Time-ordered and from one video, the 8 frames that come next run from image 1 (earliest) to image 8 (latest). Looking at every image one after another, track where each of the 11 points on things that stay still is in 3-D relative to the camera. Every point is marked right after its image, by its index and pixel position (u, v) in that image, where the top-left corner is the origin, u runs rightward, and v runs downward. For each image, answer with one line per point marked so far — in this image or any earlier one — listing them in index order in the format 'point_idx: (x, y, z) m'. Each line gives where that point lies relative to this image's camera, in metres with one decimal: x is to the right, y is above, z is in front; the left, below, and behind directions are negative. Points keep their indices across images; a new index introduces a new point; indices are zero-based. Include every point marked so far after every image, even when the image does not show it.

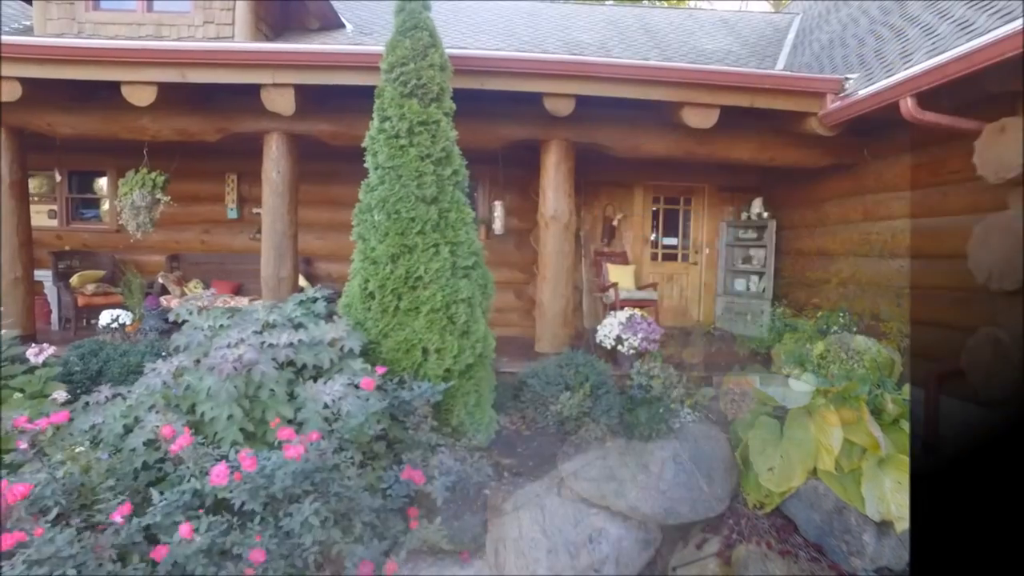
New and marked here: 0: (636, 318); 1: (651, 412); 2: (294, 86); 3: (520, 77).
0: (+1.1, -0.3, +5.2) m
1: (+1.1, -1.0, +4.5) m
2: (-1.6, +1.5, +4.4) m
3: (+0.1, +1.5, +4.3) m
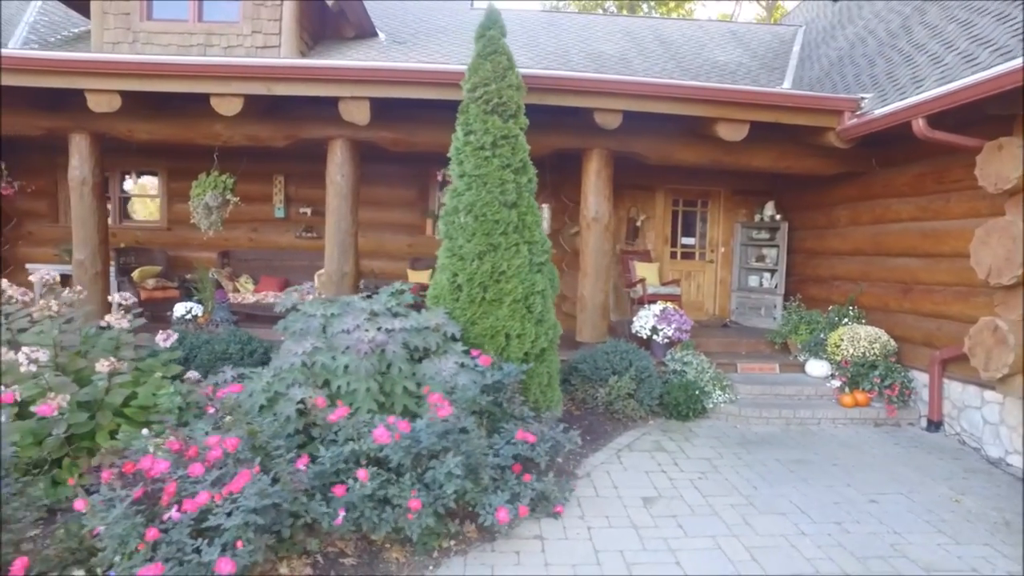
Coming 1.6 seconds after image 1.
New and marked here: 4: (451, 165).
0: (+1.6, -0.2, +5.7) m
1: (+1.5, -0.9, +5.0) m
2: (-1.2, +1.6, +4.8) m
3: (+0.5, +1.6, +4.8) m
4: (-0.3, +0.9, +4.1) m
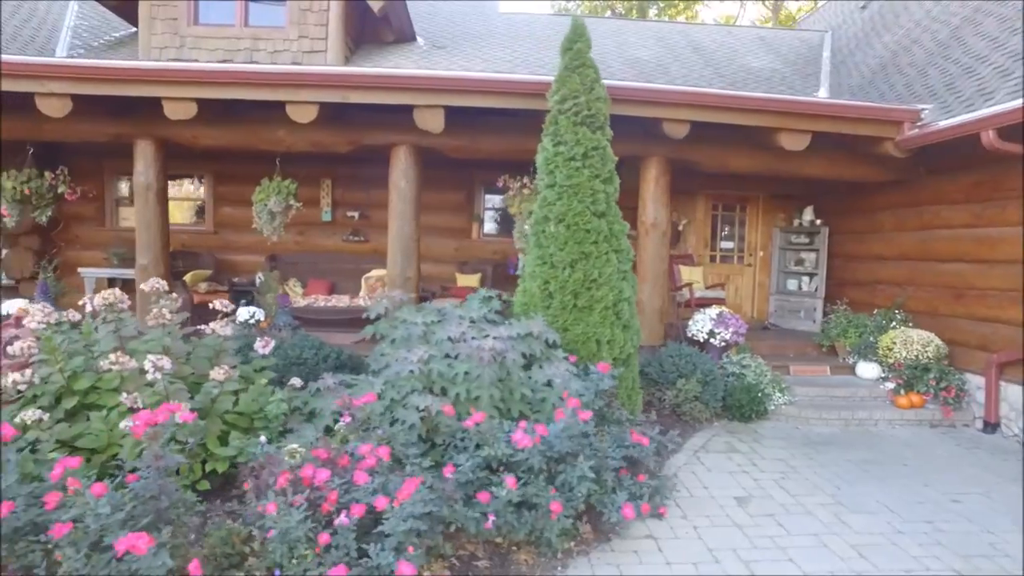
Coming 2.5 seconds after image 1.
0: (+2.1, -0.3, +5.8) m
1: (+2.1, -1.0, +5.1) m
2: (-0.6, +1.5, +4.9) m
3: (+1.1, +1.5, +4.9) m
4: (+0.3, +0.8, +4.2) m
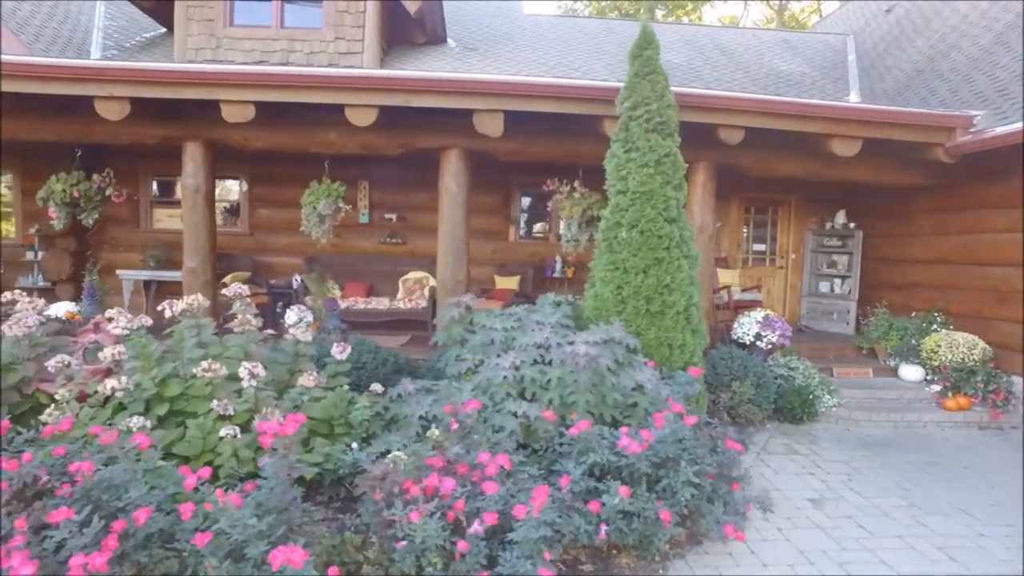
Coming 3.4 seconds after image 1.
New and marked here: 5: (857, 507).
0: (+2.6, -0.3, +5.9) m
1: (+2.6, -1.0, +5.2) m
2: (-0.1, +1.5, +4.9) m
3: (+1.6, +1.5, +5.0) m
4: (+0.8, +0.8, +4.2) m
5: (+2.2, -1.4, +3.7) m
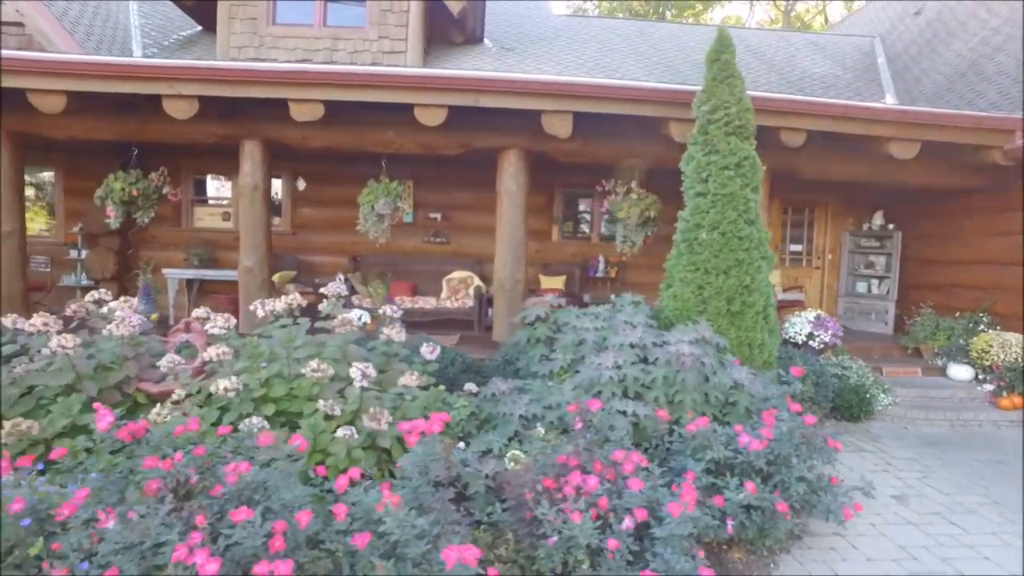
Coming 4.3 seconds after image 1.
0: (+3.2, -0.3, +6.0) m
1: (+3.2, -1.0, +5.3) m
2: (+0.5, +1.5, +5.0) m
3: (+2.2, +1.5, +5.0) m
4: (+1.3, +0.8, +4.3) m
5: (+2.8, -1.4, +3.8) m
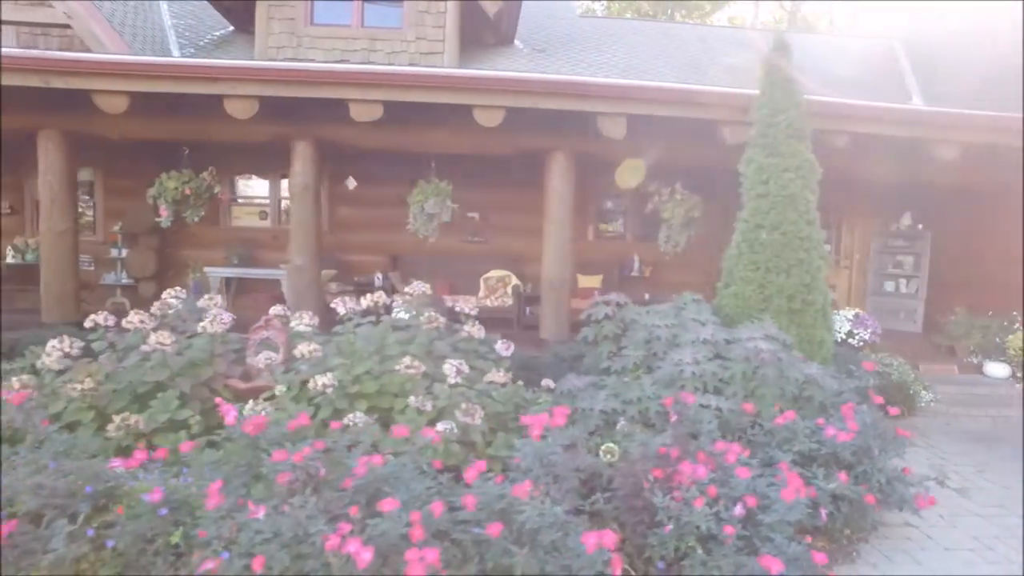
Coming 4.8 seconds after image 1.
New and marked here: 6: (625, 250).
0: (+3.6, -0.3, +6.1) m
1: (+3.6, -1.0, +5.4) m
2: (+1.0, +1.5, +5.1) m
3: (+2.7, +1.5, +5.1) m
4: (+1.8, +0.8, +4.4) m
5: (+3.2, -1.4, +3.9) m
6: (+1.4, +0.5, +7.4) m
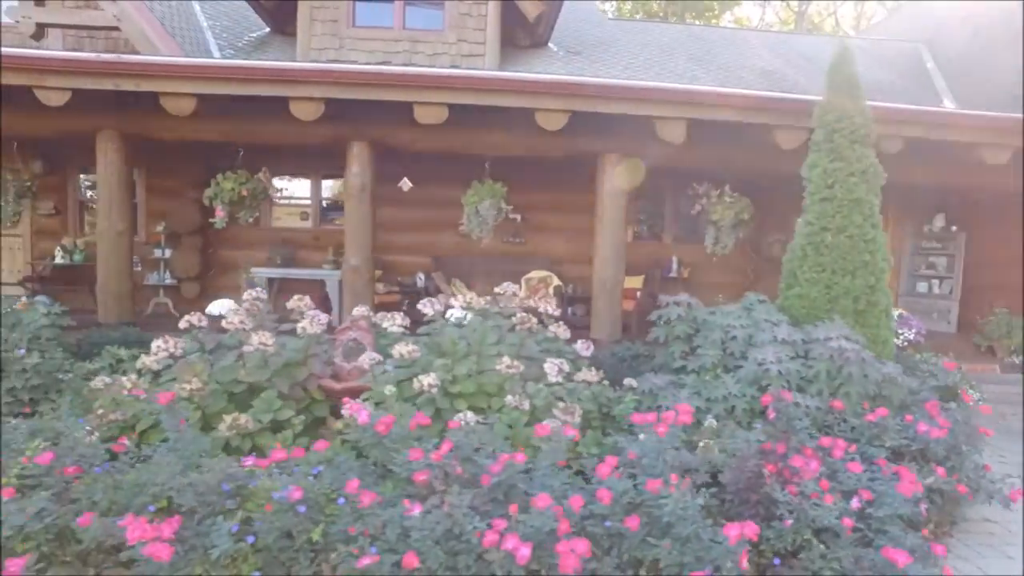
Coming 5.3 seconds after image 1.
0: (+4.1, -0.3, +6.2) m
1: (+4.2, -1.0, +5.5) m
2: (+1.5, +1.5, +5.1) m
3: (+3.2, +1.5, +5.2) m
4: (+2.3, +0.8, +4.5) m
5: (+3.8, -1.4, +4.0) m
6: (+1.9, +0.5, +7.4) m
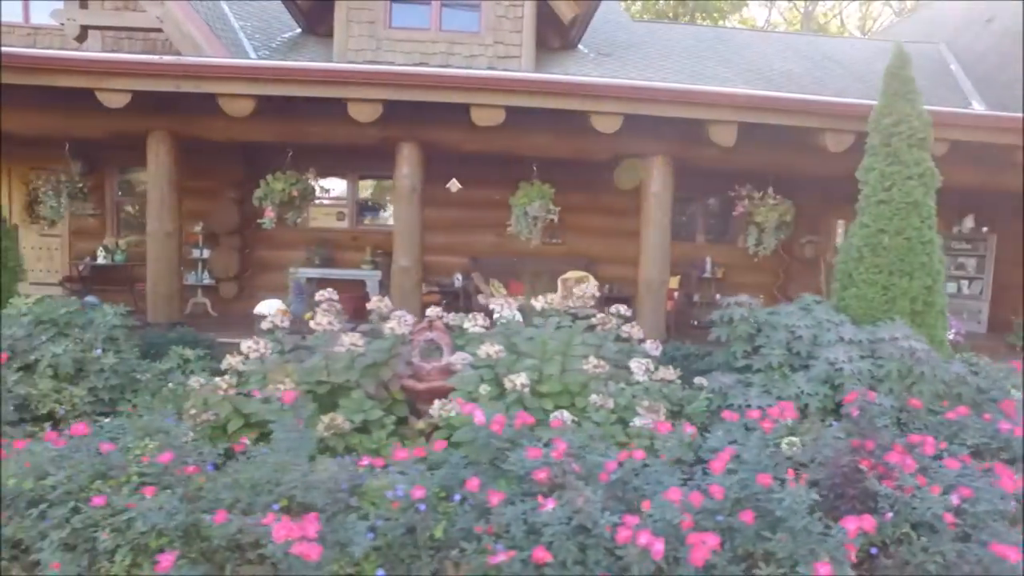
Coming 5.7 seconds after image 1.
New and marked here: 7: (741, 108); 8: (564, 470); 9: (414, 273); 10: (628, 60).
0: (+4.6, -0.3, +6.2) m
1: (+4.6, -1.0, +5.5) m
2: (+2.0, +1.5, +5.2) m
3: (+3.7, +1.5, +5.3) m
4: (+2.8, +0.8, +4.5) m
5: (+4.3, -1.4, +4.0) m
6: (+2.4, +0.5, +7.5) m
7: (+2.0, +1.6, +5.1) m
8: (+0.2, -0.8, +2.5) m
9: (-1.0, +0.1, +5.8) m
10: (+1.7, +3.3, +8.4) m
